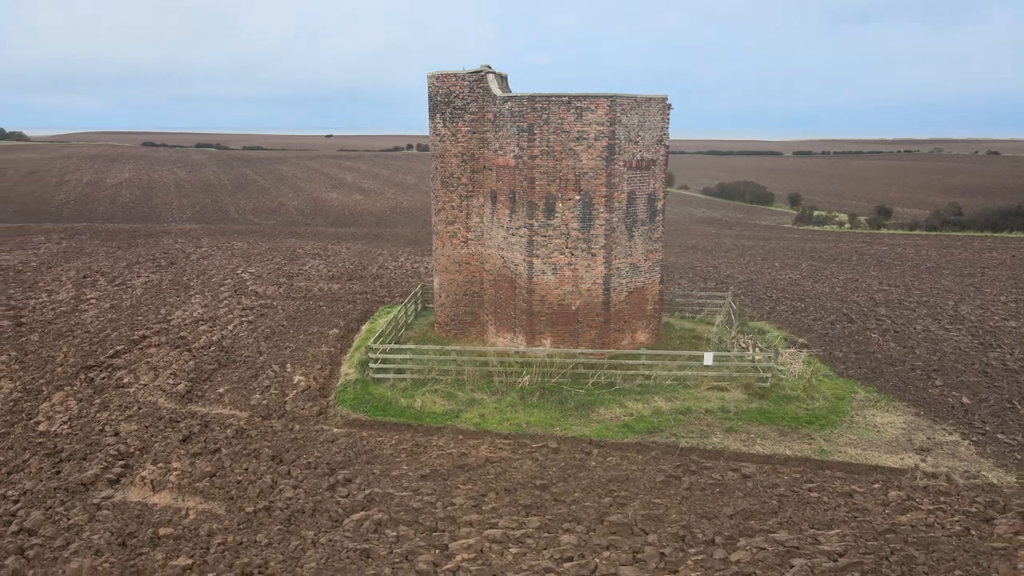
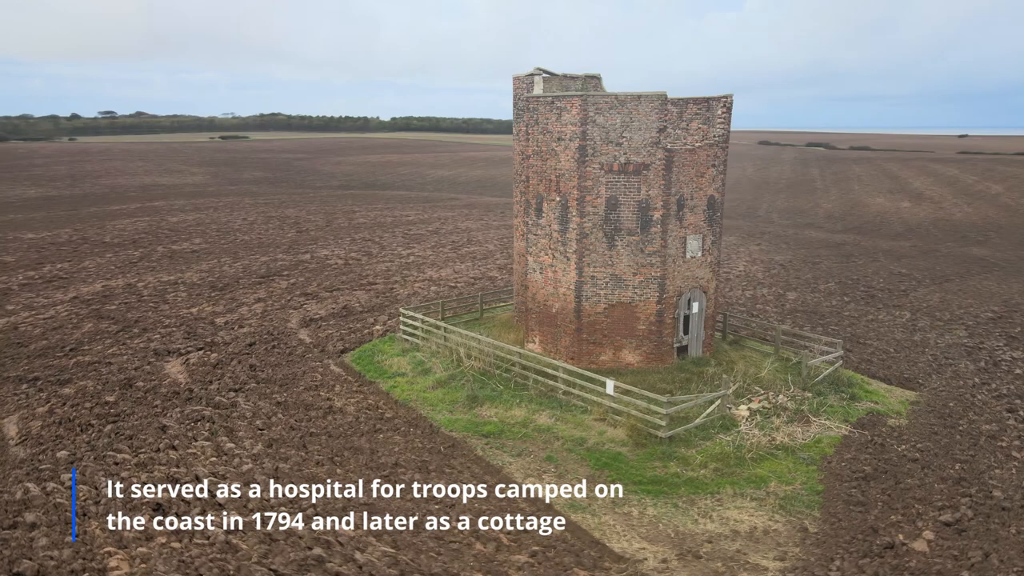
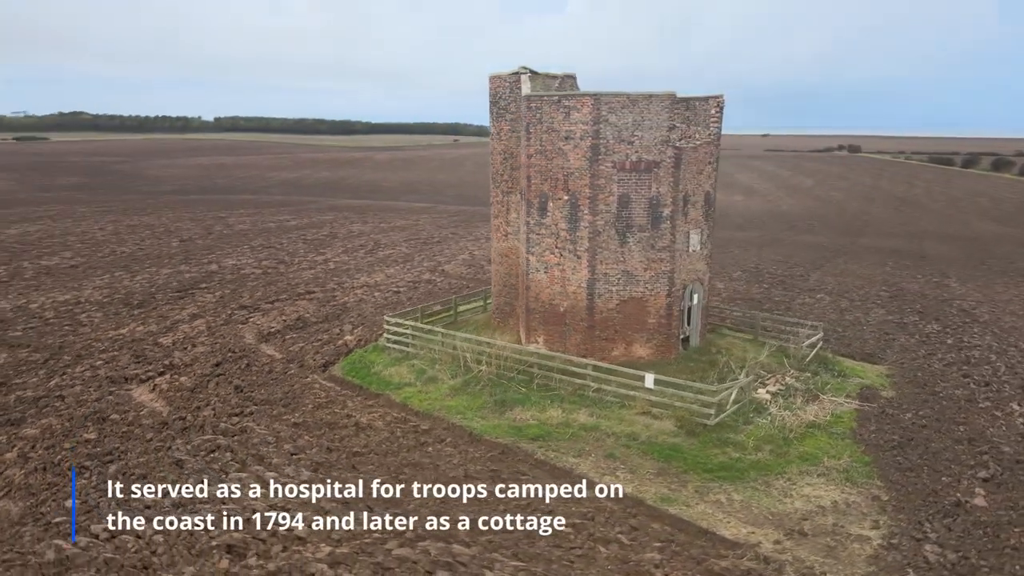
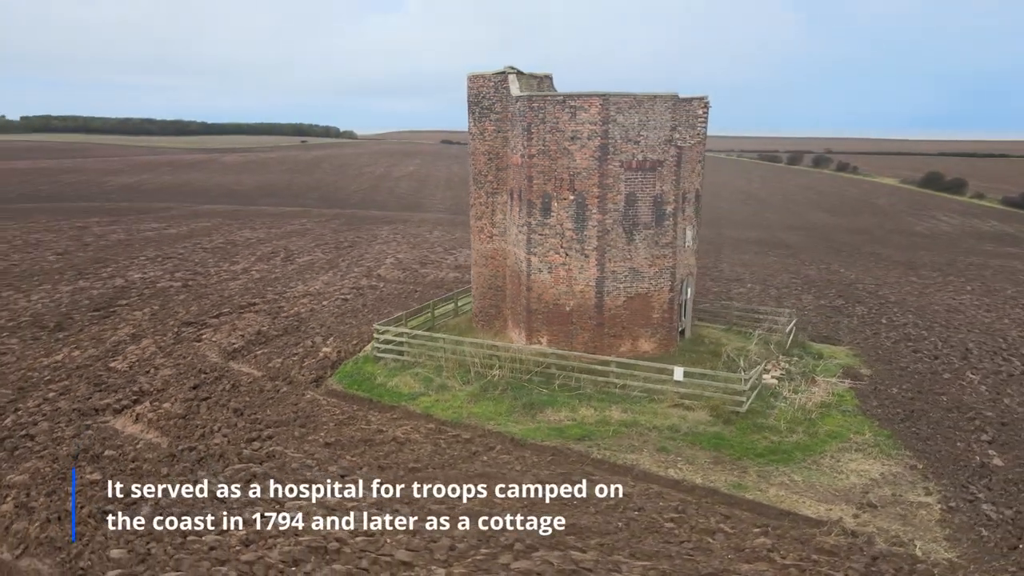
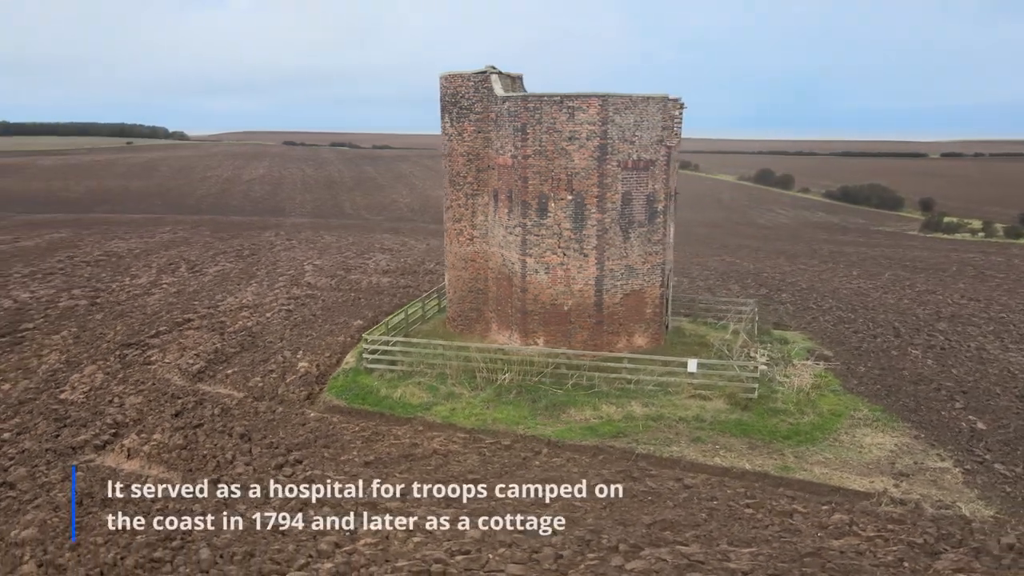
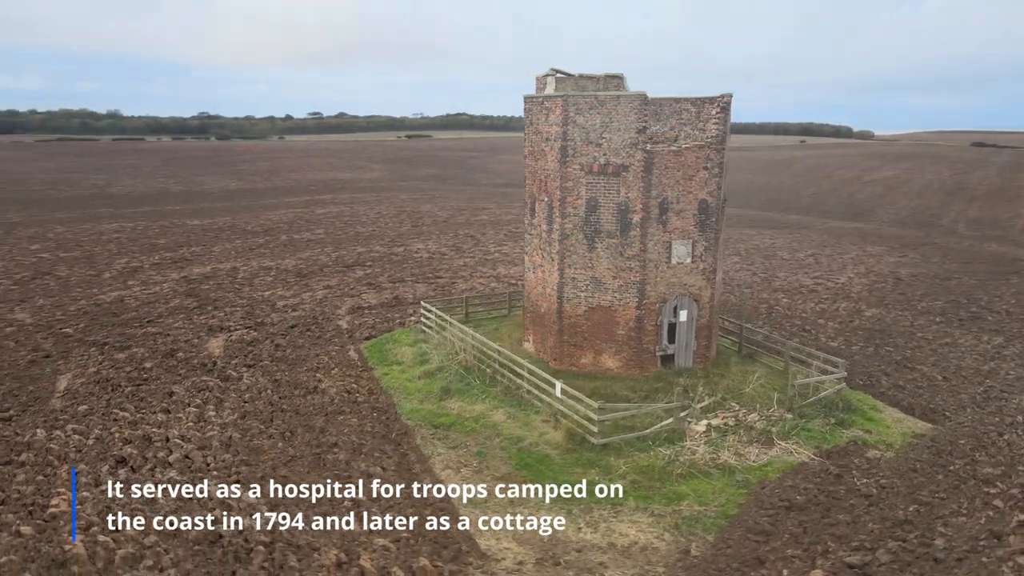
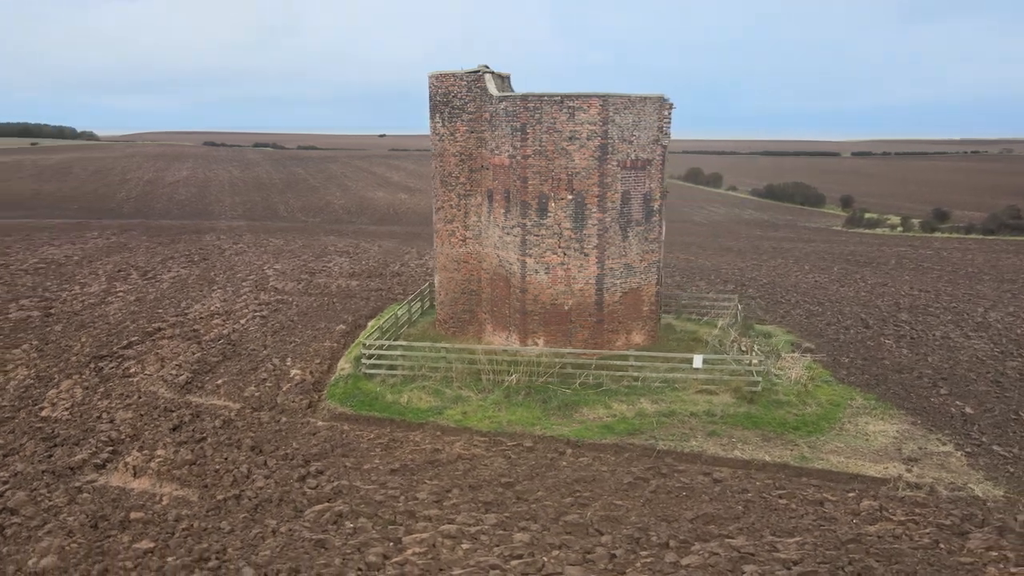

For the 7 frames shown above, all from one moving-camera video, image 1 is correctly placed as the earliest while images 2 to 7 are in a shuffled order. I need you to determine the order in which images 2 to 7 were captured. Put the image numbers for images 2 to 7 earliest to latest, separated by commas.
7, 5, 4, 3, 2, 6
